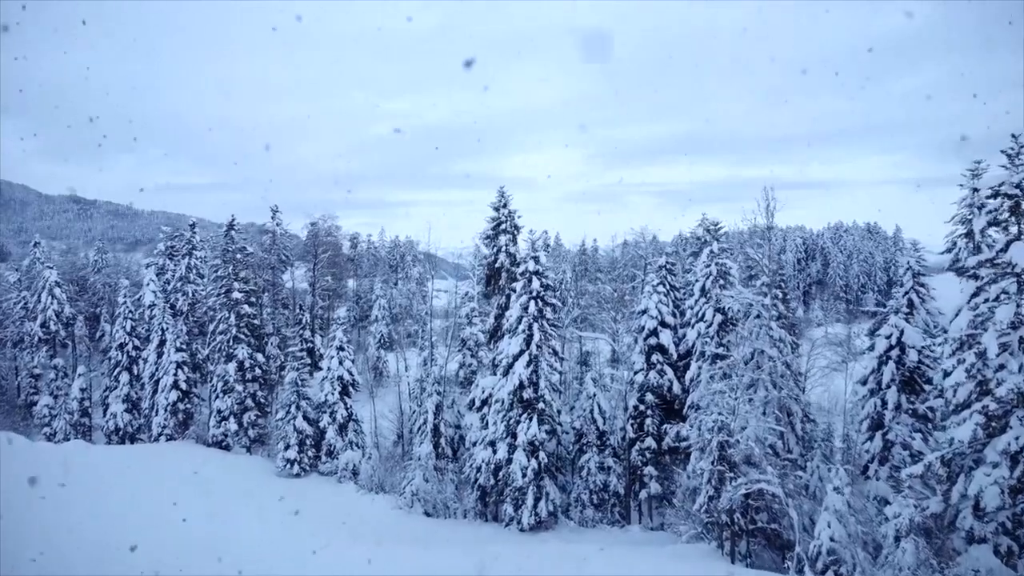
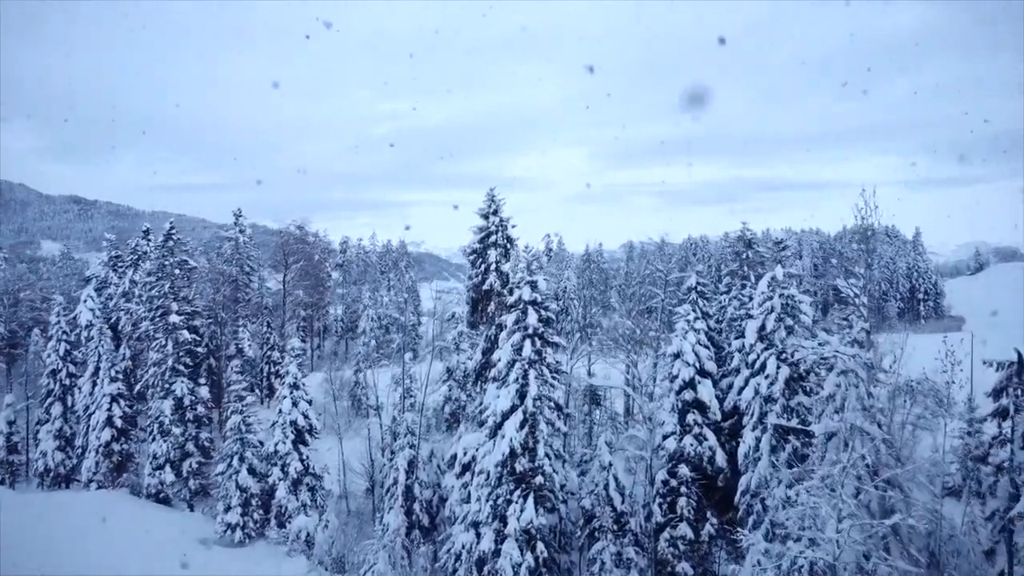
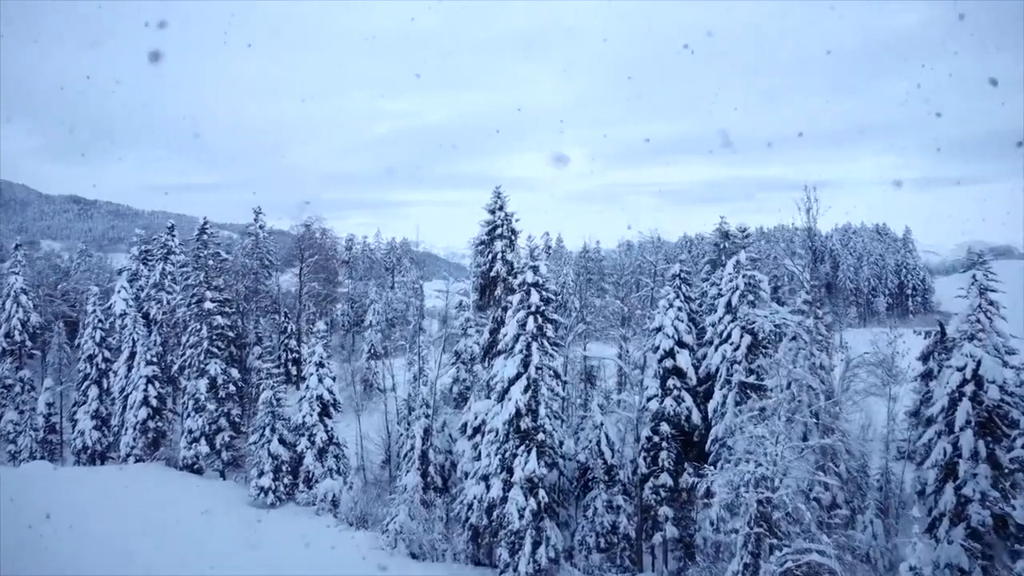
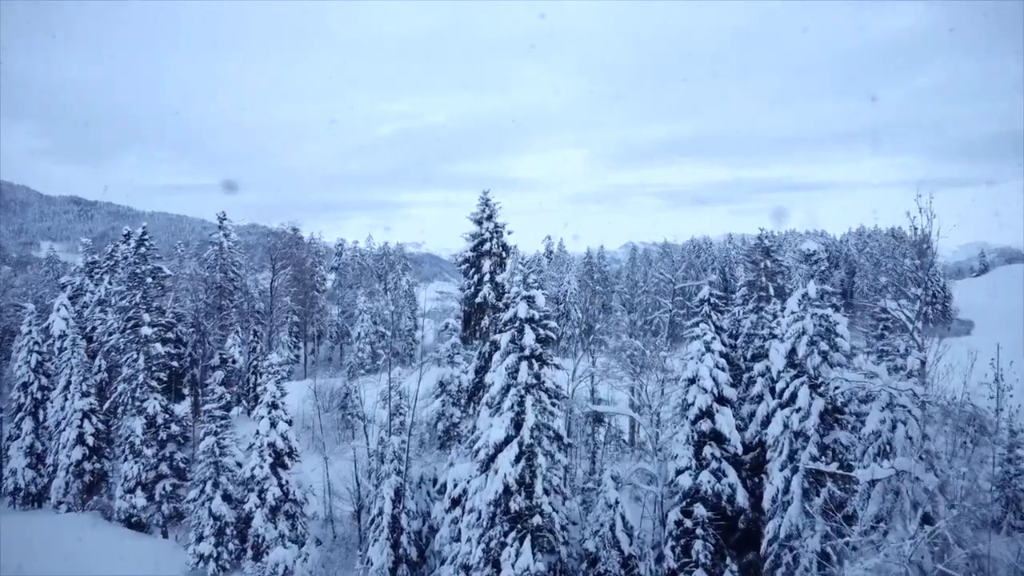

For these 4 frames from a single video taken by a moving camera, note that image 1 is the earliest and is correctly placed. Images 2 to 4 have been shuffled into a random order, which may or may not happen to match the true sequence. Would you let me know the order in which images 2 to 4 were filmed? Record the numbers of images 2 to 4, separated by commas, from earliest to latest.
3, 2, 4
